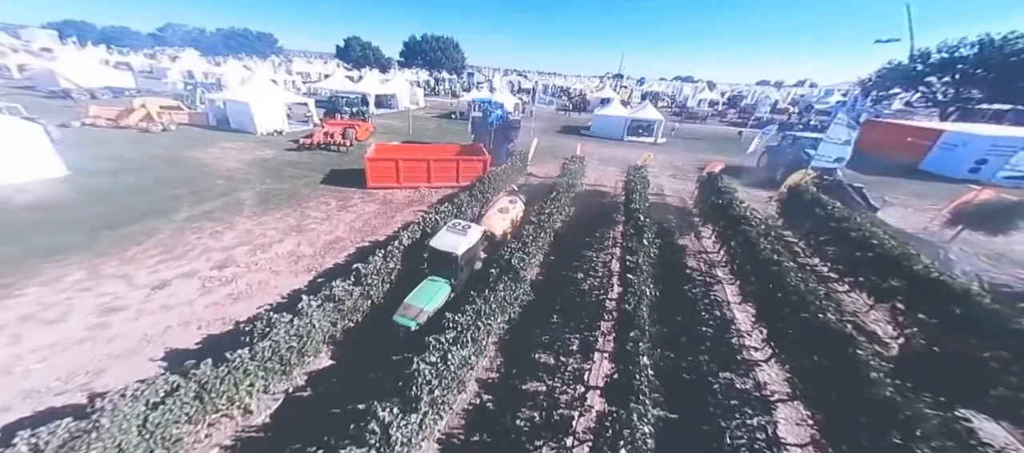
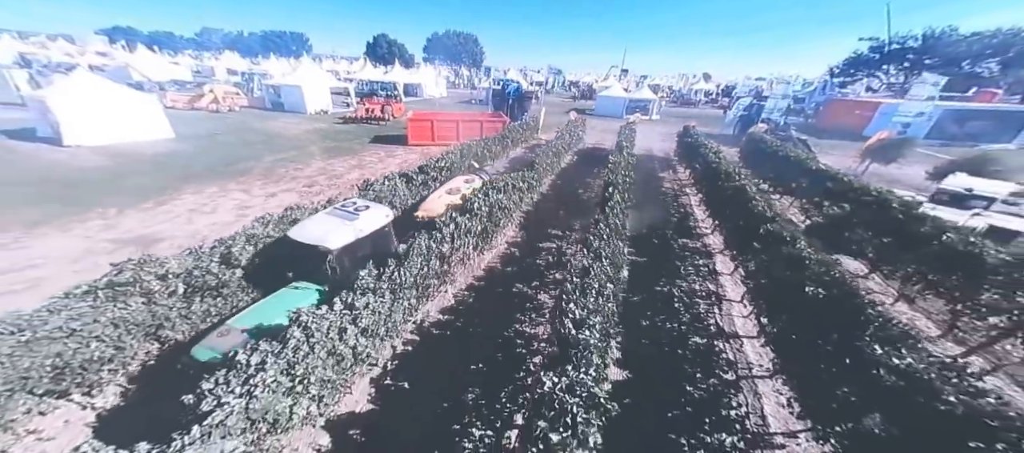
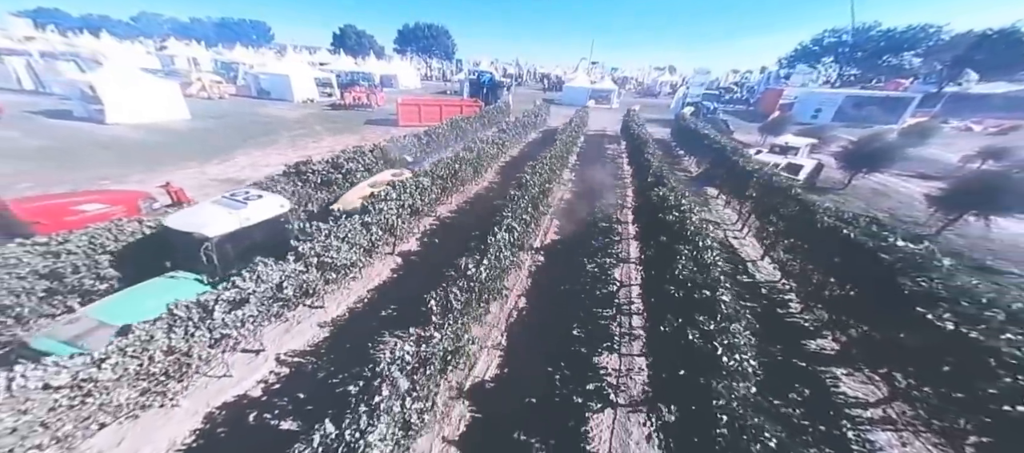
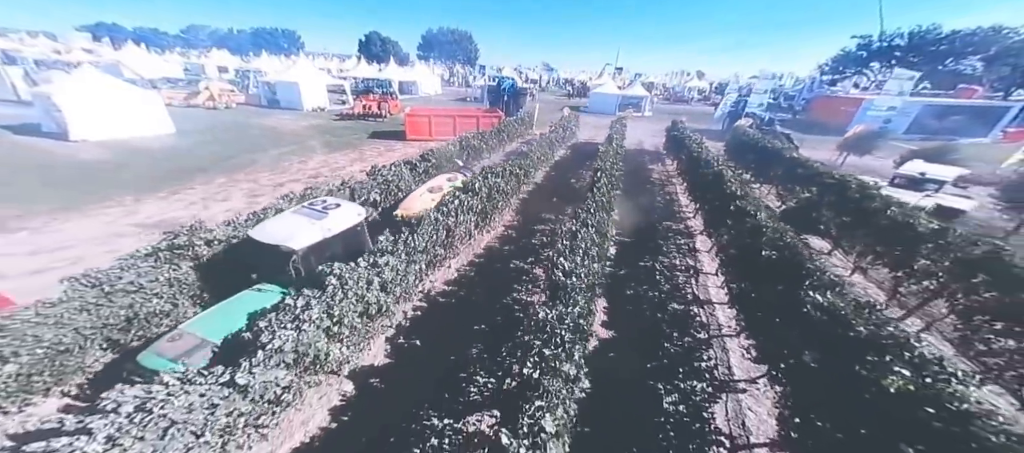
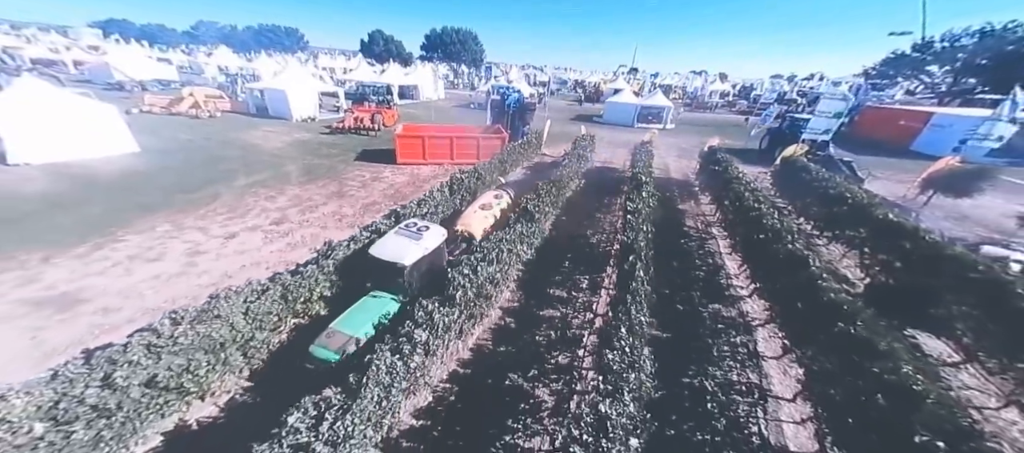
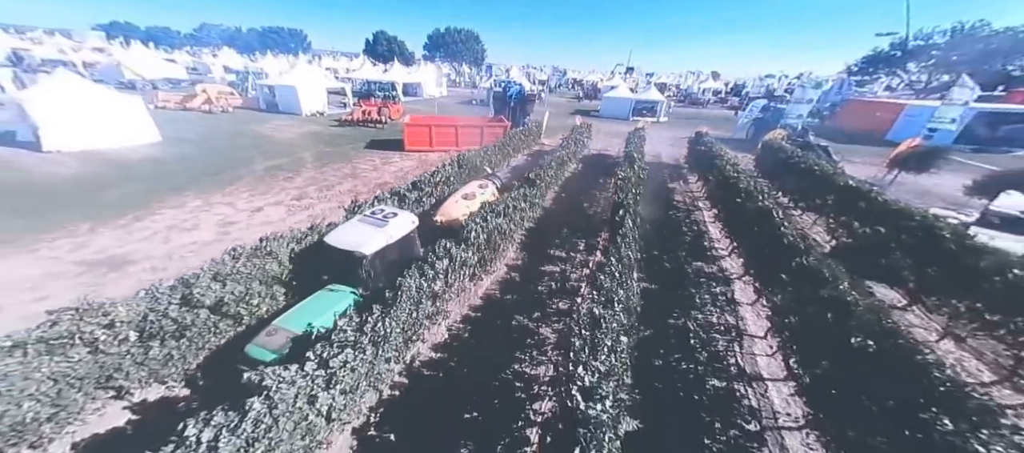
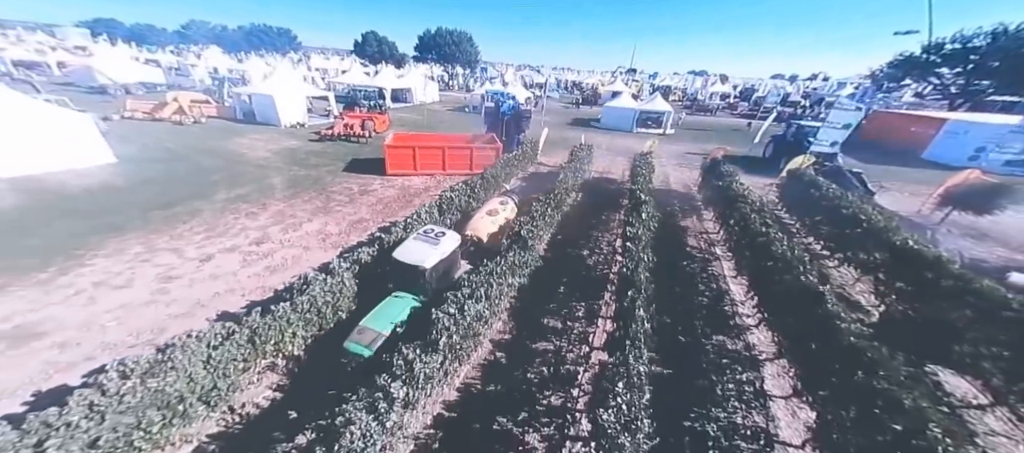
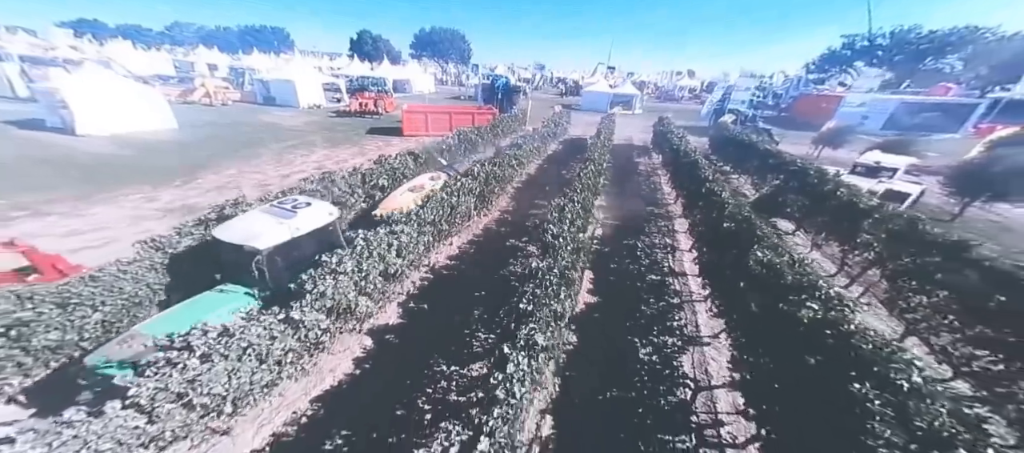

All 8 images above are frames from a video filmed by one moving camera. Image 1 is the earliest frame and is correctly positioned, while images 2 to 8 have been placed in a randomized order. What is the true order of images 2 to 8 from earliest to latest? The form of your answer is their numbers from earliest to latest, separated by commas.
7, 5, 6, 2, 4, 8, 3
